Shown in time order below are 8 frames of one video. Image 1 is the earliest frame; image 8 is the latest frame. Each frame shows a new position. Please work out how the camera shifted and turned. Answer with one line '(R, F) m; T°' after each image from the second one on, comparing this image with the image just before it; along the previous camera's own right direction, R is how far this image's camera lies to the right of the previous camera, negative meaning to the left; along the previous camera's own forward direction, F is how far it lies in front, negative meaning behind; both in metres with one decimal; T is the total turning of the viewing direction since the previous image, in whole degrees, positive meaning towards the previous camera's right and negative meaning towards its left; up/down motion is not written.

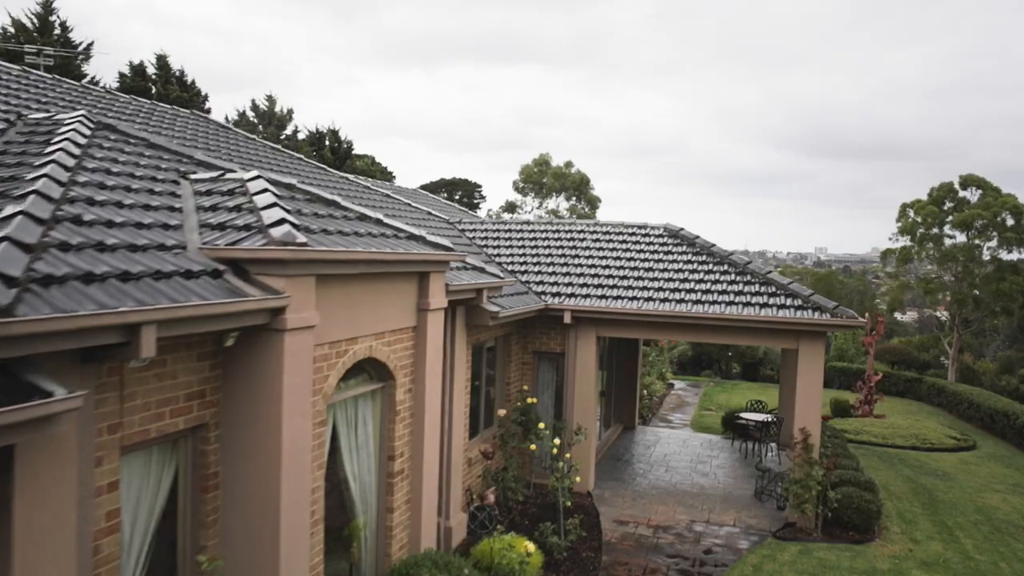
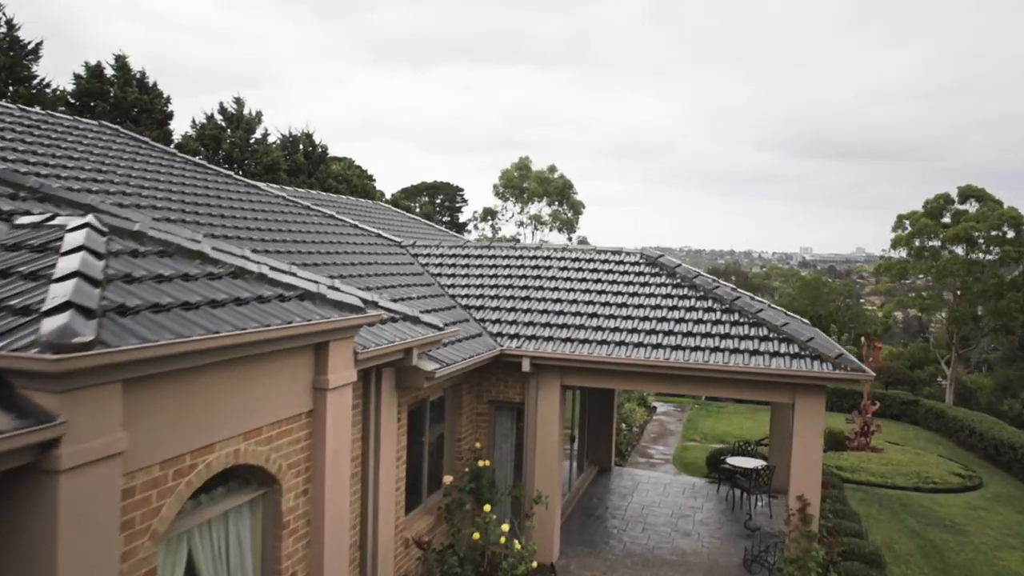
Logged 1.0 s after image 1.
(+0.4, +1.4) m; +1°
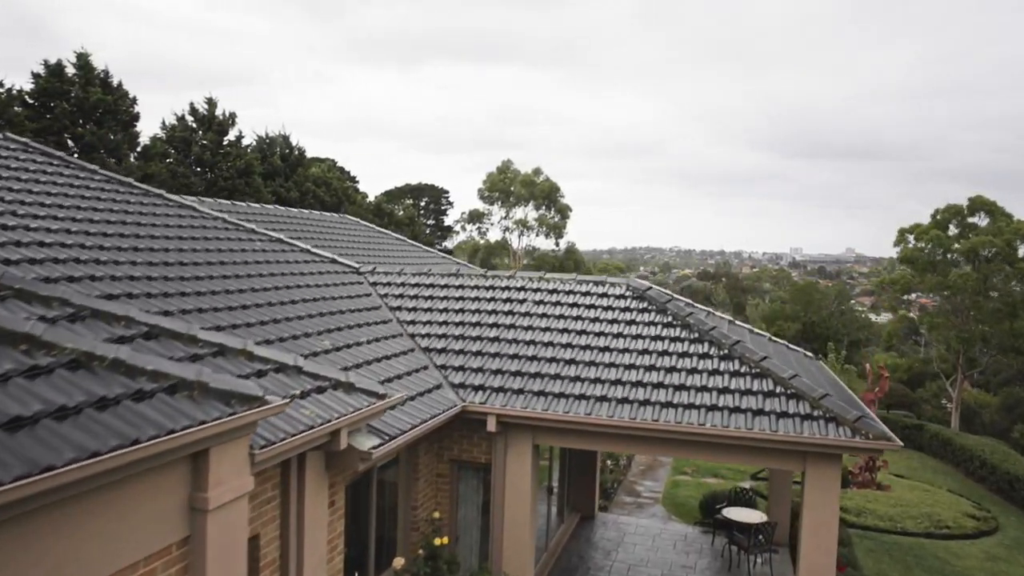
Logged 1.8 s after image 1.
(+0.2, +1.2) m; +1°
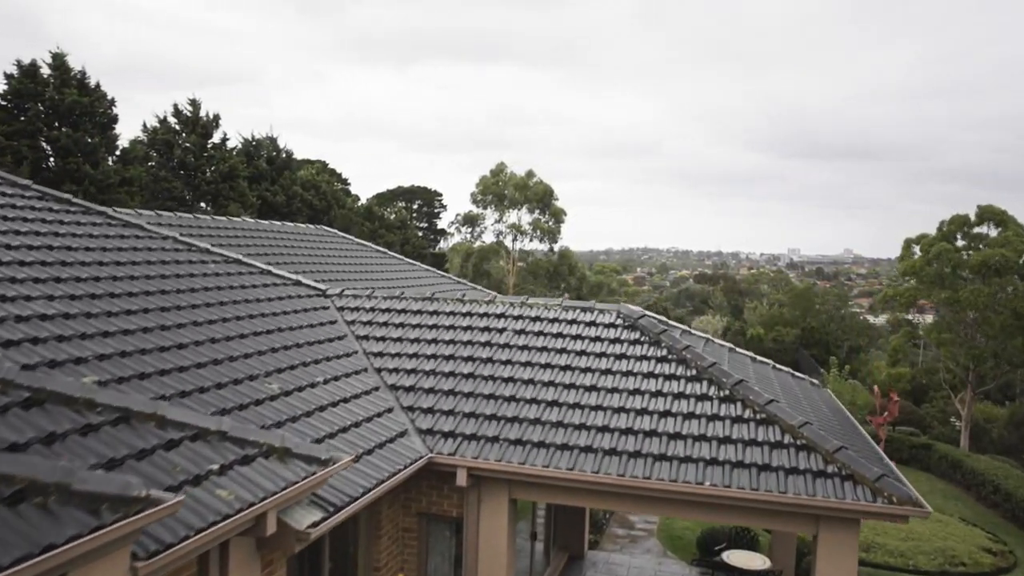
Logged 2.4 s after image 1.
(+0.2, +0.9) m; 0°
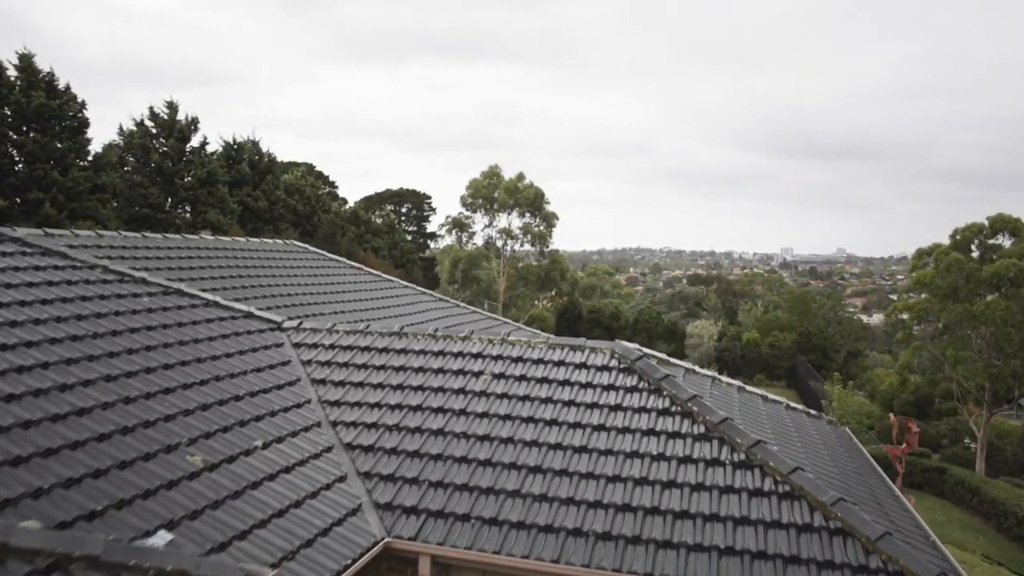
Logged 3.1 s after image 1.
(+0.1, +1.0) m; 0°
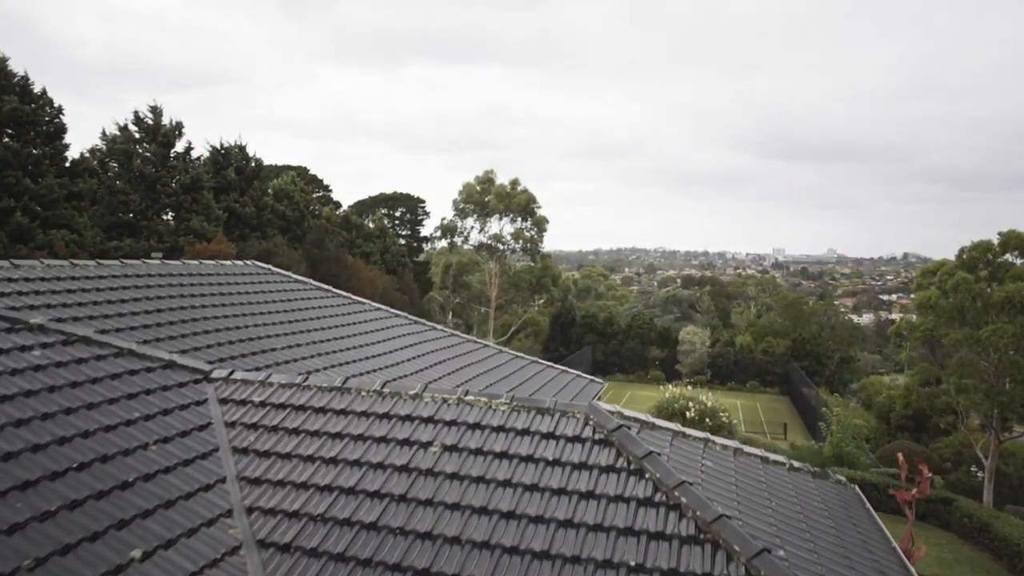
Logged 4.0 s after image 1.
(+0.3, +0.8) m; 0°
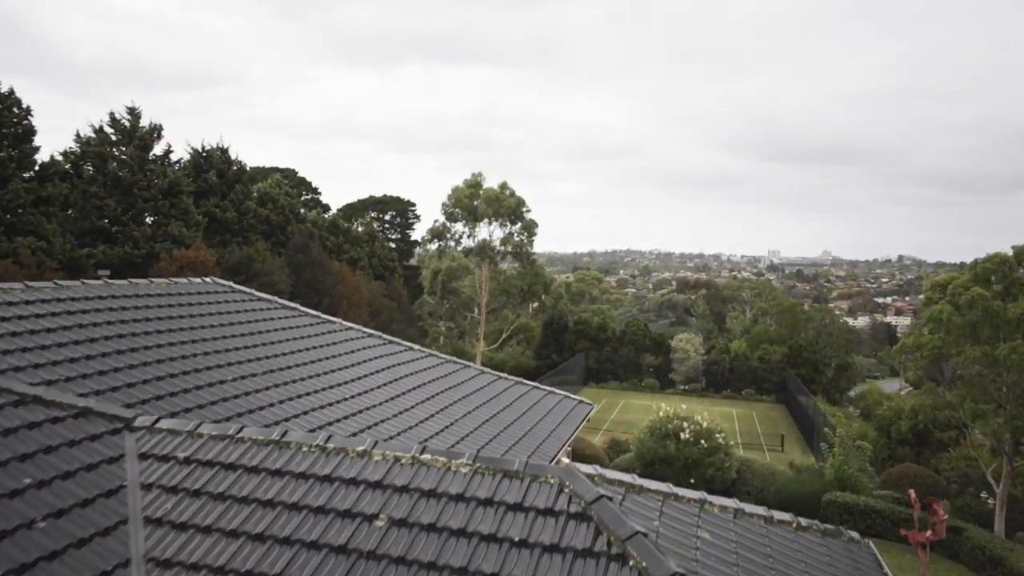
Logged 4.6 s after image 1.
(+0.2, +0.9) m; 0°
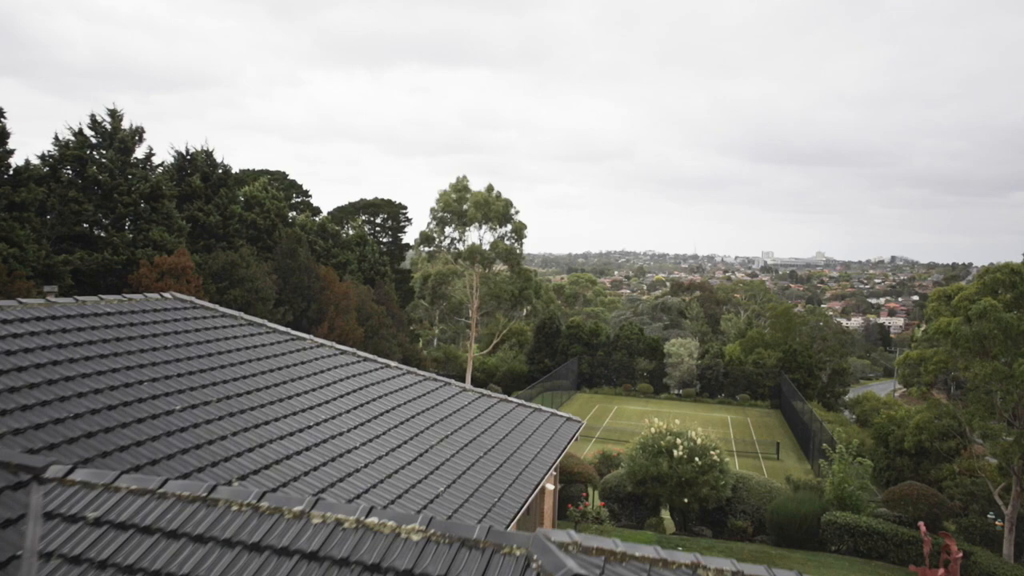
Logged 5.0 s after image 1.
(+0.2, +0.6) m; 0°
